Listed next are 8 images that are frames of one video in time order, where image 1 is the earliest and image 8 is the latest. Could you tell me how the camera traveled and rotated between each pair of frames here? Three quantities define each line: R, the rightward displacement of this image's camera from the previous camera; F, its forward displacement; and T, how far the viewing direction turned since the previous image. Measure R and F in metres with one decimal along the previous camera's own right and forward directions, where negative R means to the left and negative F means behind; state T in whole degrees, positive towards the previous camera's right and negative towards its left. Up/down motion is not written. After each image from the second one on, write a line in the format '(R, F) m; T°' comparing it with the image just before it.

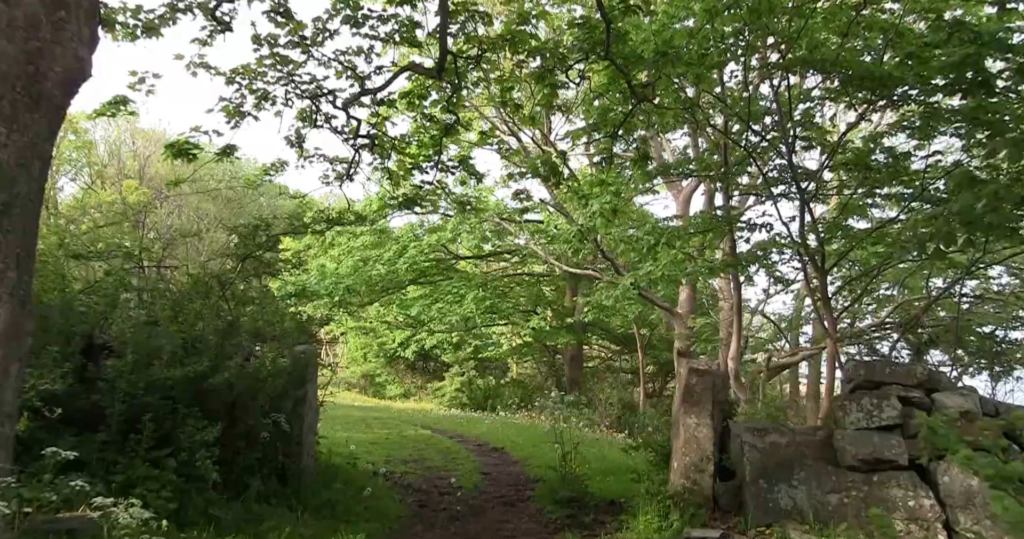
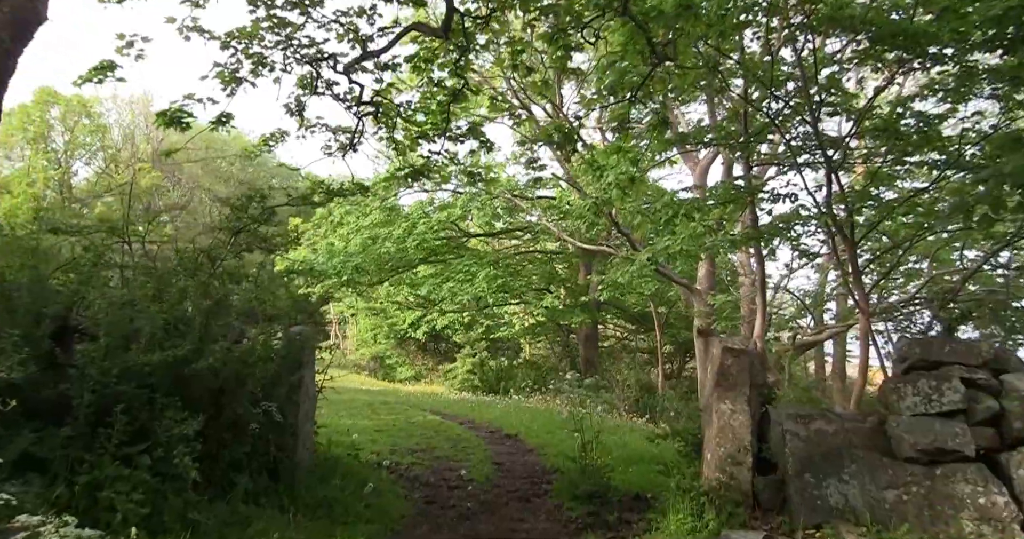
(0.0, +0.7) m; -1°
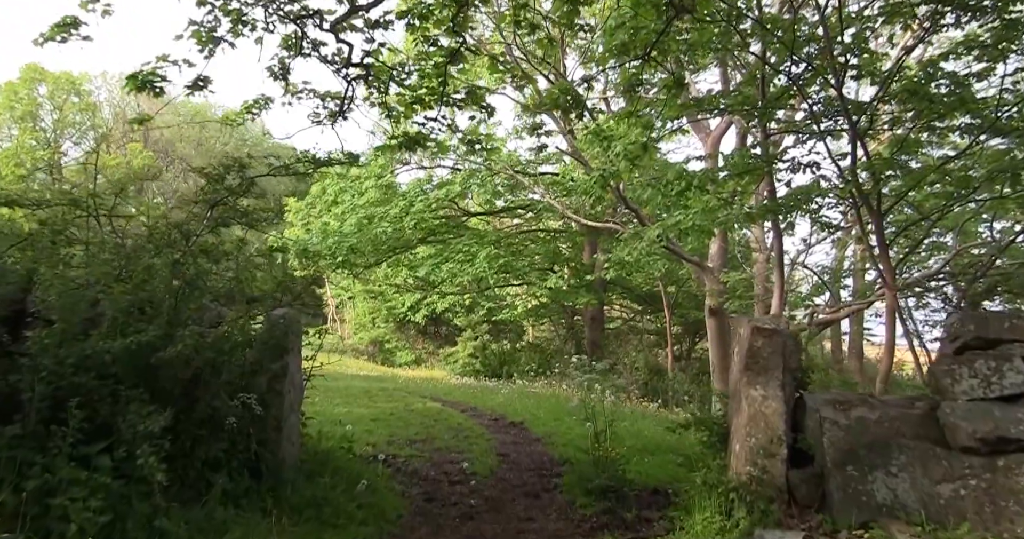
(0.0, +0.6) m; 0°
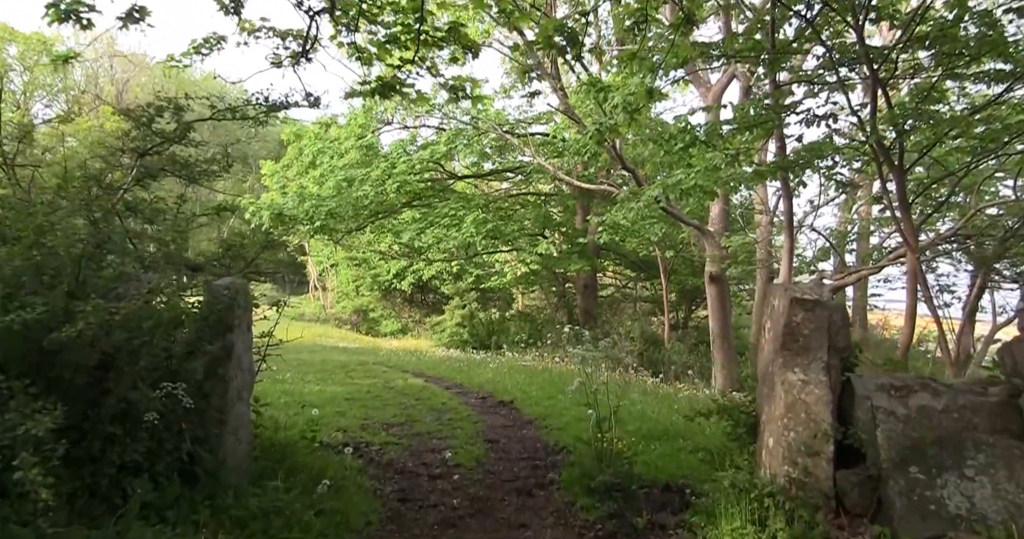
(0.0, +0.9) m; +1°
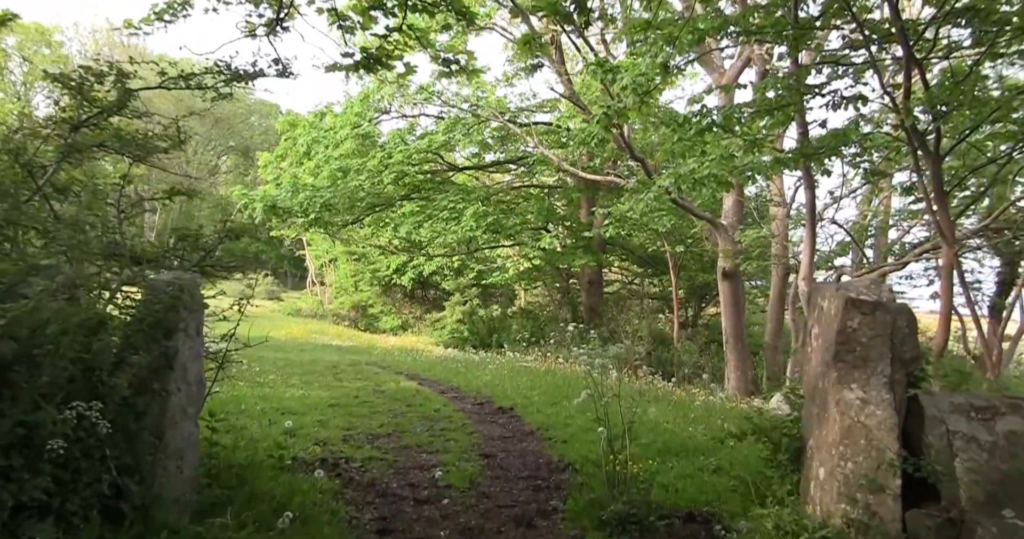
(0.0, +0.7) m; 0°
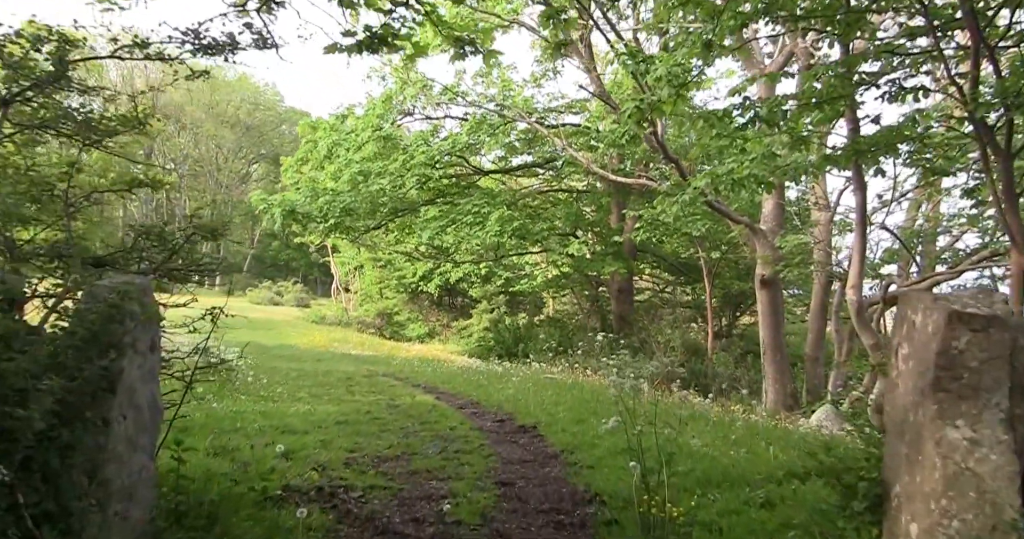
(+0.1, +0.7) m; -2°
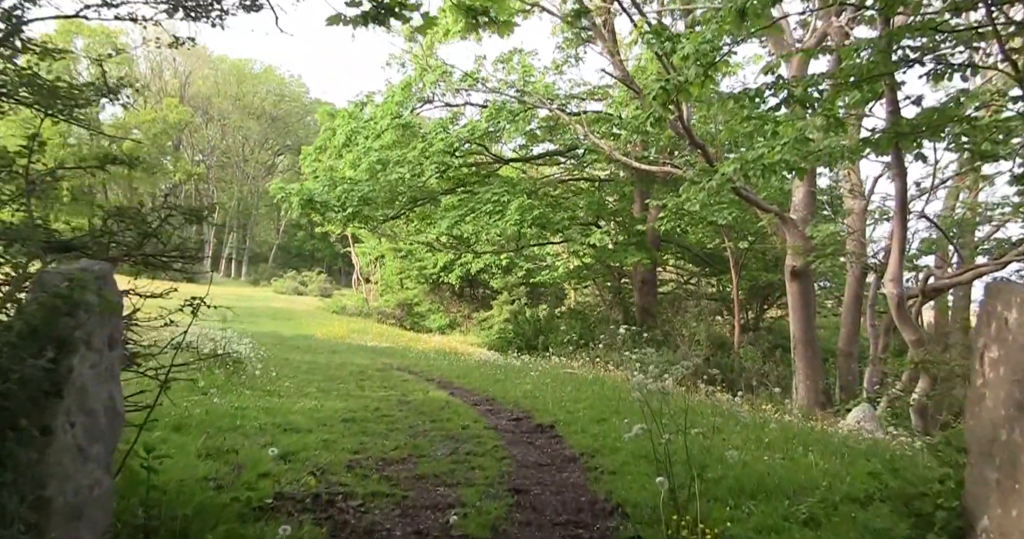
(0.0, +0.5) m; -2°
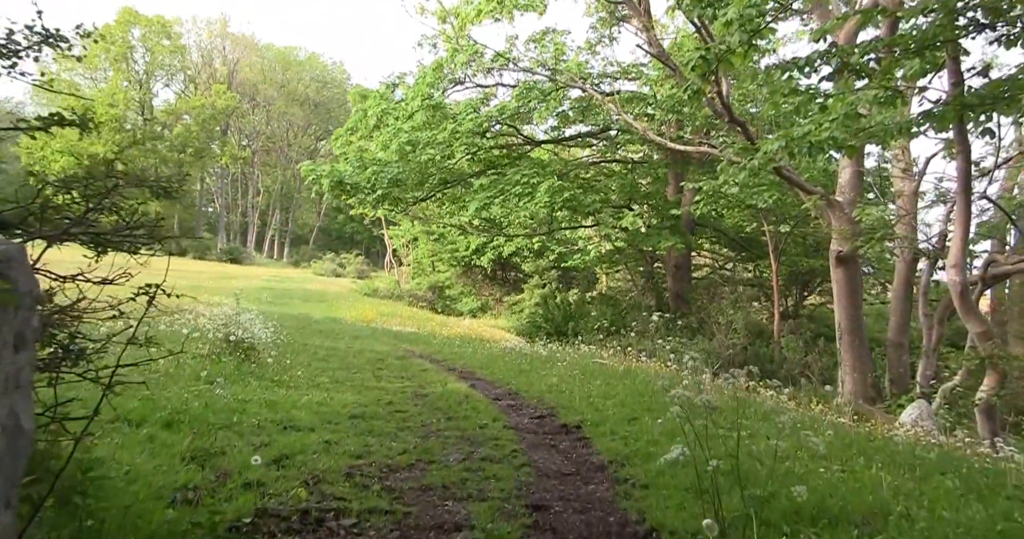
(+0.1, +0.7) m; -2°
